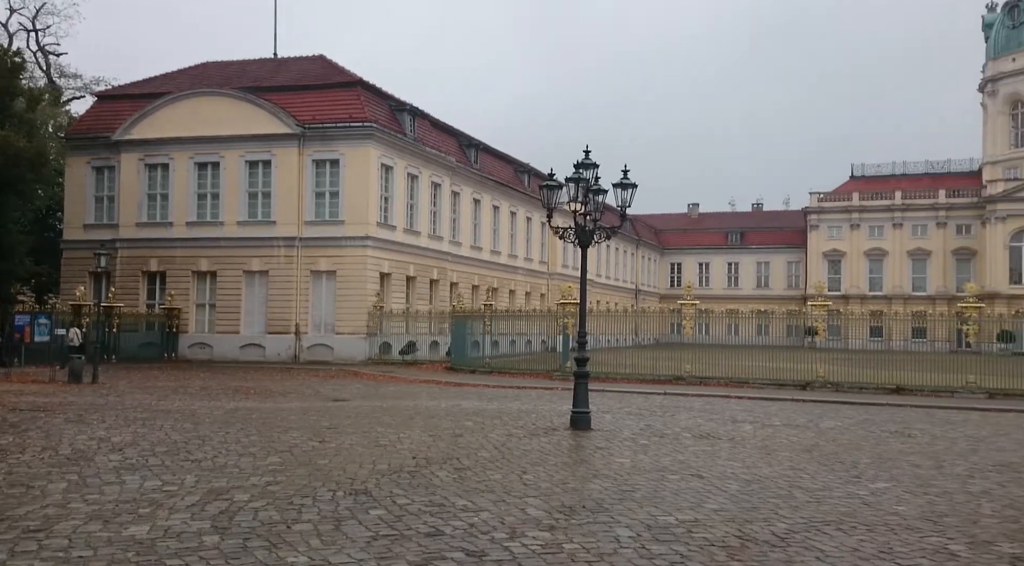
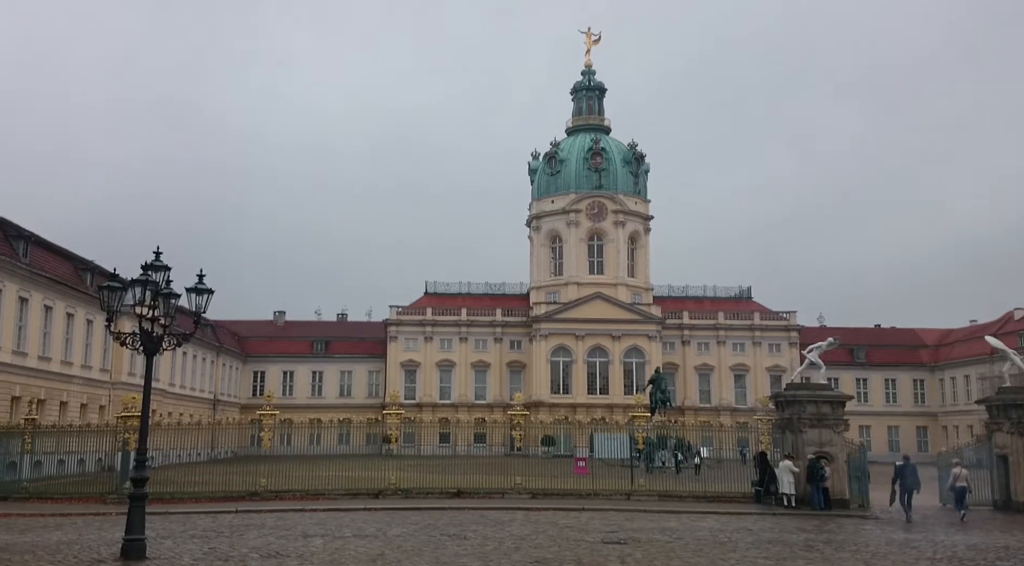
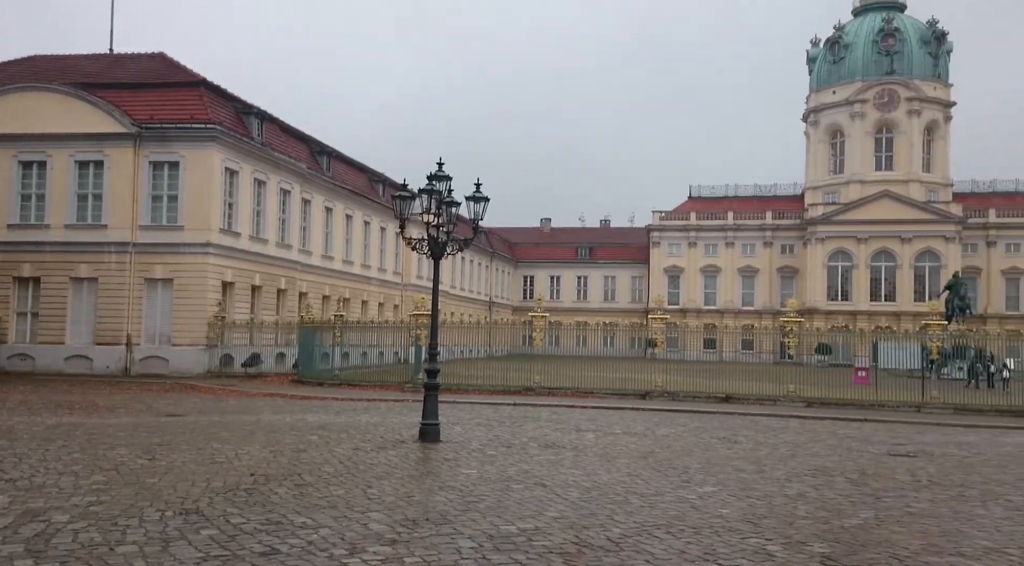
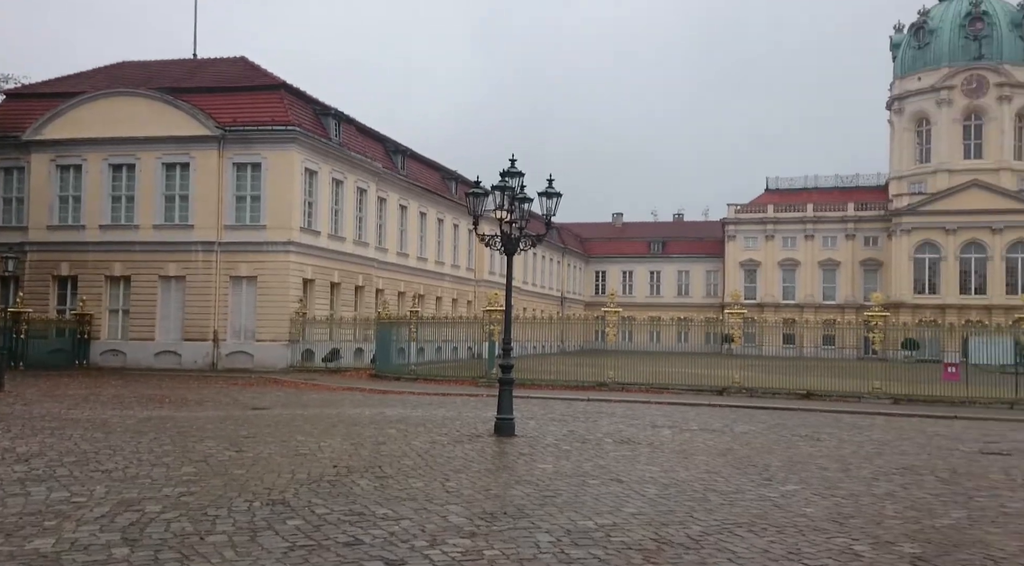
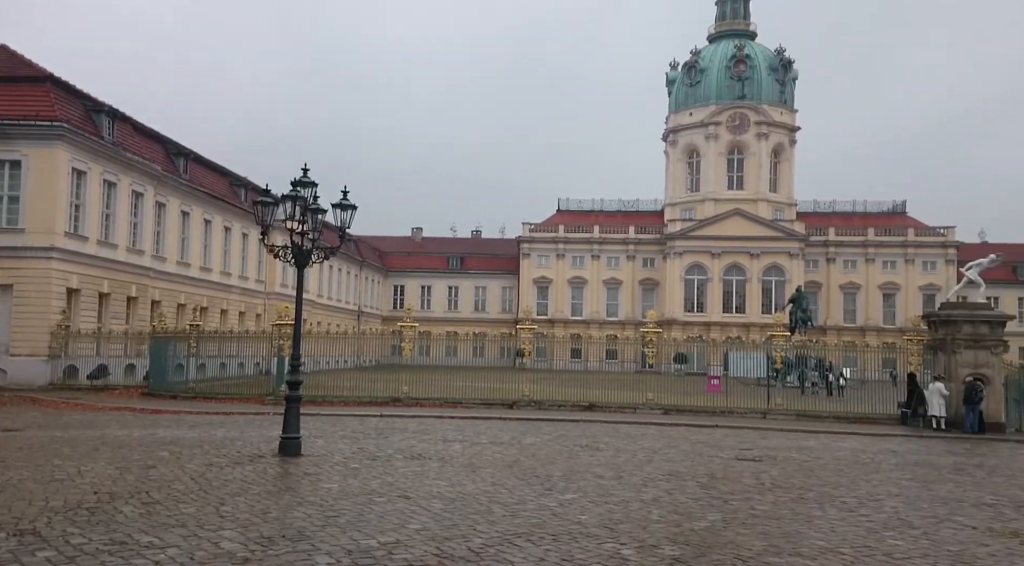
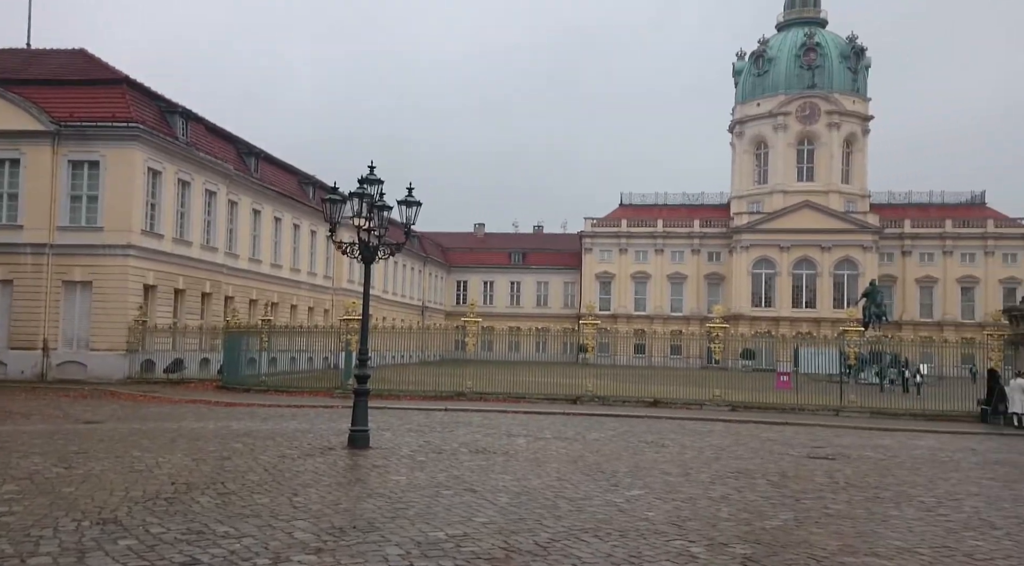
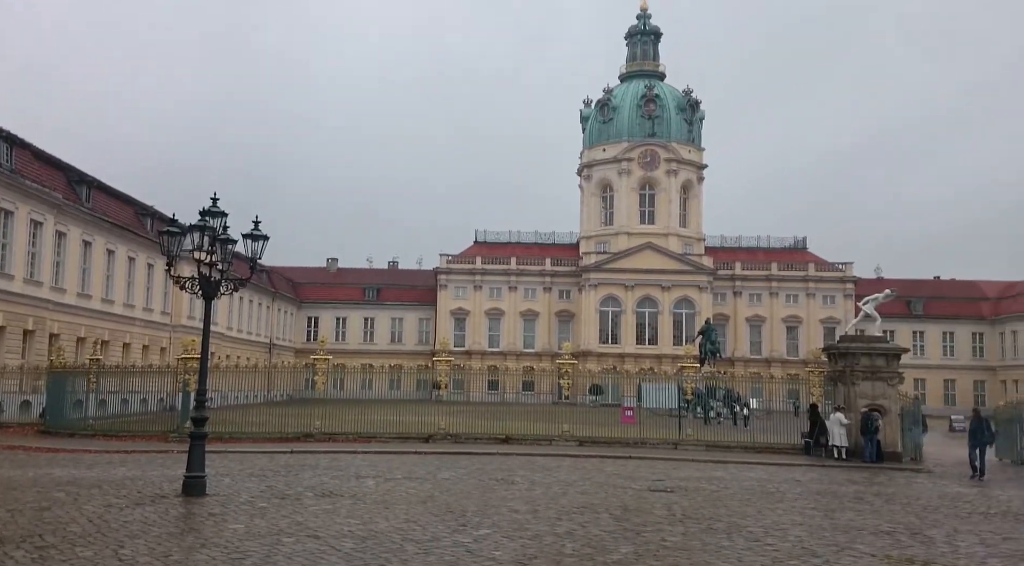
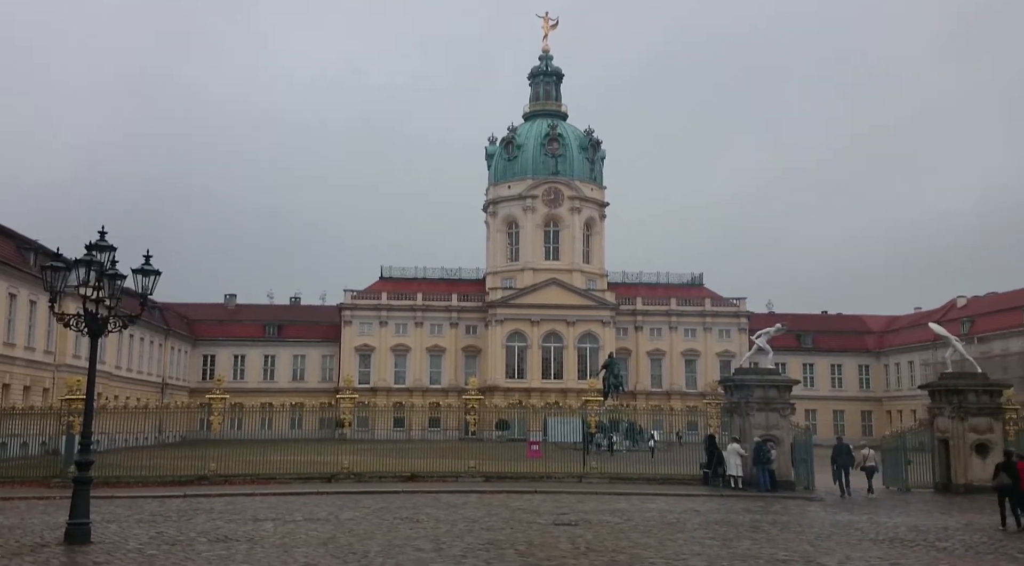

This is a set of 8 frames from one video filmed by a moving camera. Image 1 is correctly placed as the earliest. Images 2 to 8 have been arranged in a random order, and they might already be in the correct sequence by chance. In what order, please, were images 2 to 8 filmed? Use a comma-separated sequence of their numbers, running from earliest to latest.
4, 3, 6, 5, 7, 2, 8
